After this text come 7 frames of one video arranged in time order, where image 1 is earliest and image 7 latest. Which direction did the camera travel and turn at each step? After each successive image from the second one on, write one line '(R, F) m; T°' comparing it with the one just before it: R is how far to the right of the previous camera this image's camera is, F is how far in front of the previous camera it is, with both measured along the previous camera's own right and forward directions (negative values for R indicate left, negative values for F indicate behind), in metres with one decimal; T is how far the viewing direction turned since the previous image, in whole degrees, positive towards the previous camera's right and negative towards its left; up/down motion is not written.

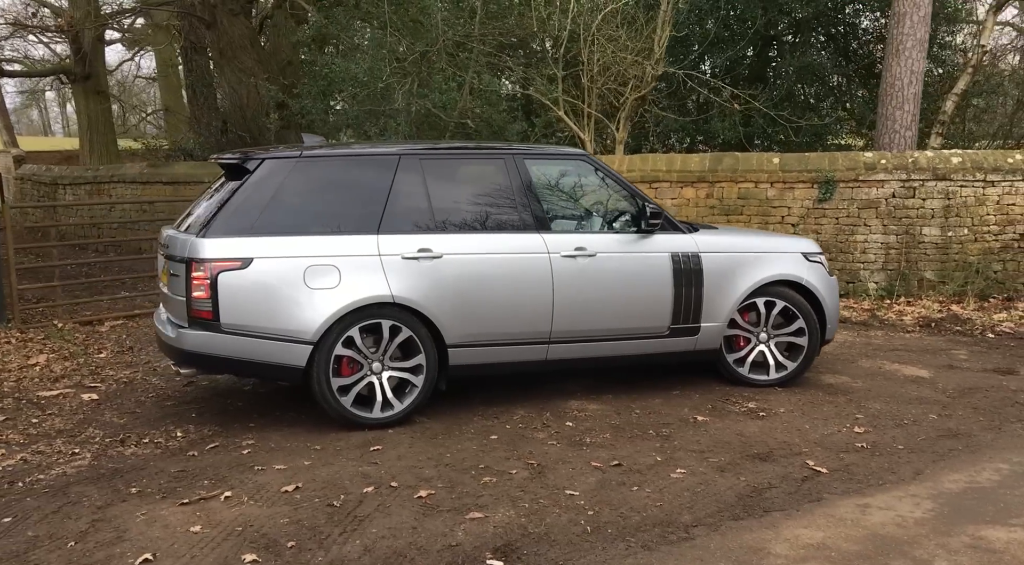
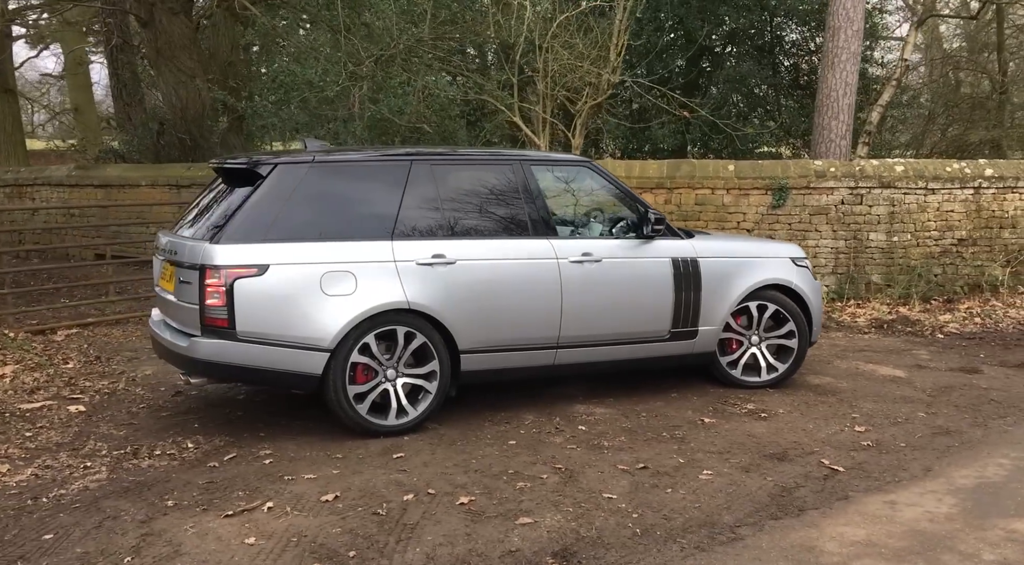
(-0.5, 0.0) m; +5°
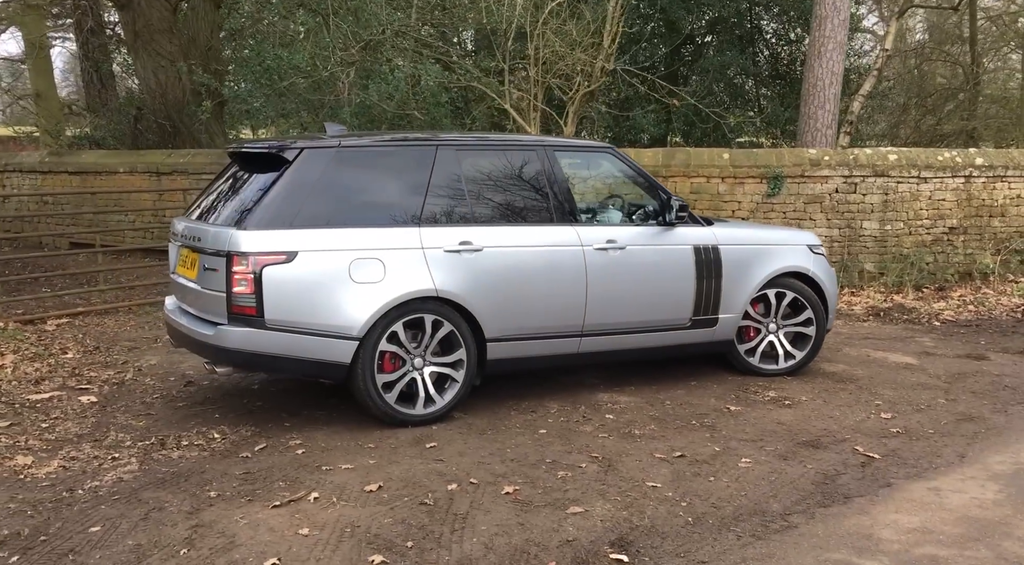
(-0.3, +0.1) m; +2°
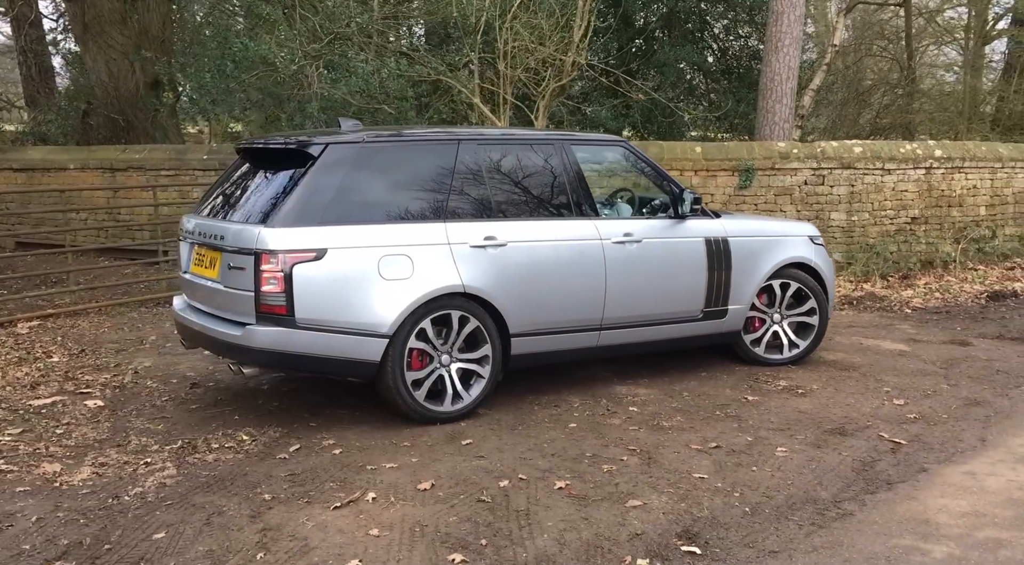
(-0.5, 0.0) m; +3°
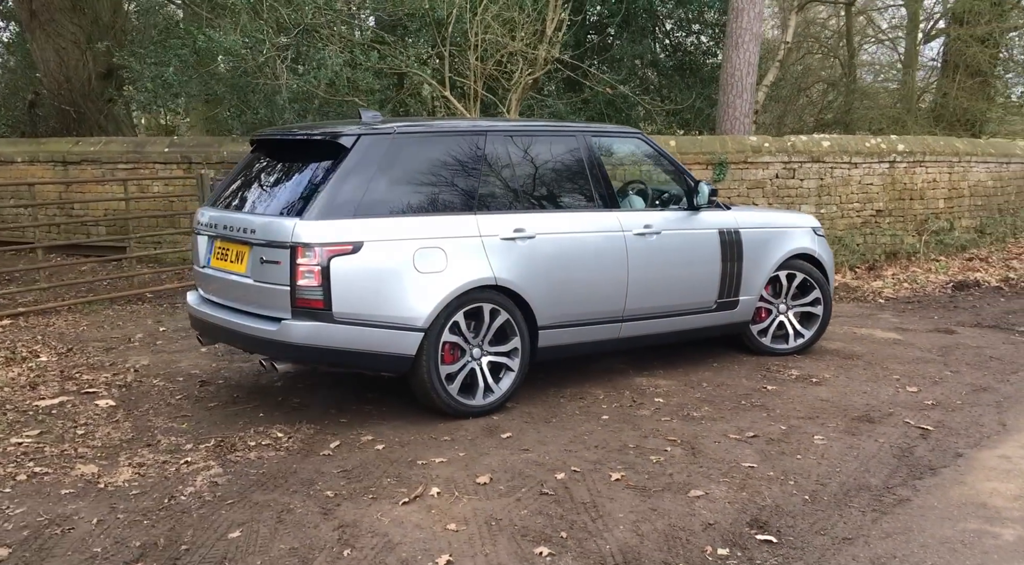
(-0.5, 0.0) m; +3°
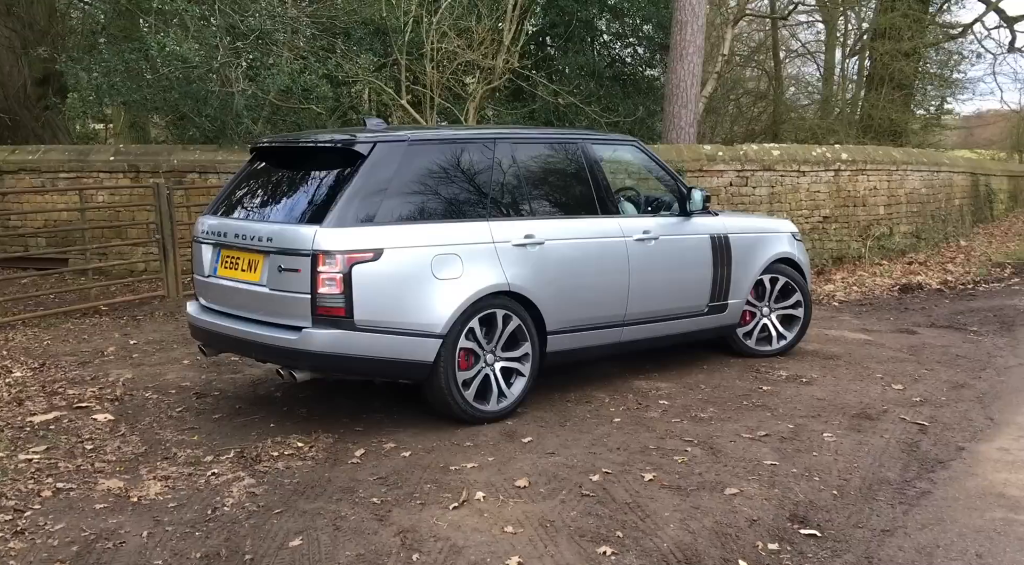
(-0.5, 0.0) m; +4°
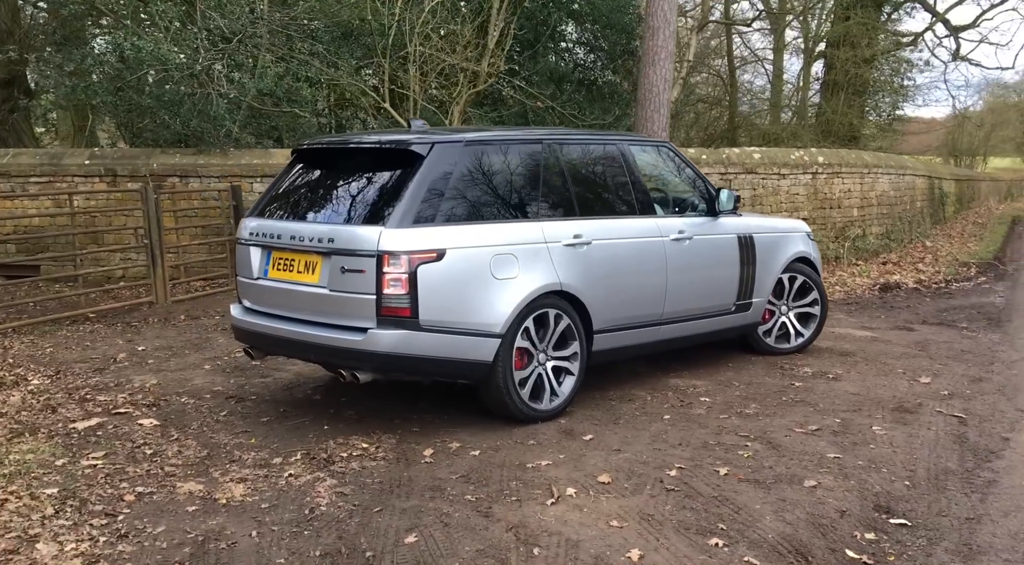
(-0.6, 0.0) m; +3°
